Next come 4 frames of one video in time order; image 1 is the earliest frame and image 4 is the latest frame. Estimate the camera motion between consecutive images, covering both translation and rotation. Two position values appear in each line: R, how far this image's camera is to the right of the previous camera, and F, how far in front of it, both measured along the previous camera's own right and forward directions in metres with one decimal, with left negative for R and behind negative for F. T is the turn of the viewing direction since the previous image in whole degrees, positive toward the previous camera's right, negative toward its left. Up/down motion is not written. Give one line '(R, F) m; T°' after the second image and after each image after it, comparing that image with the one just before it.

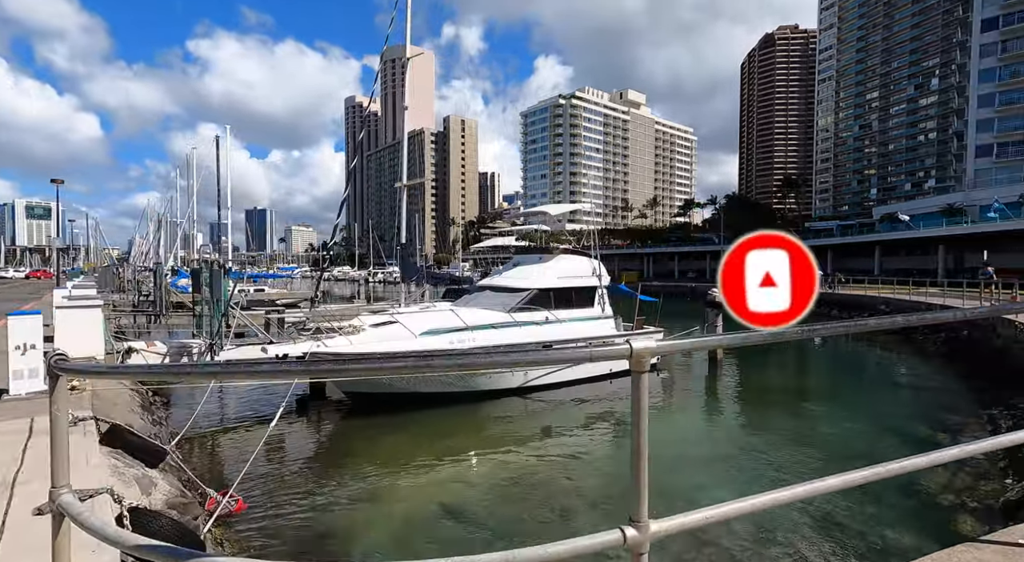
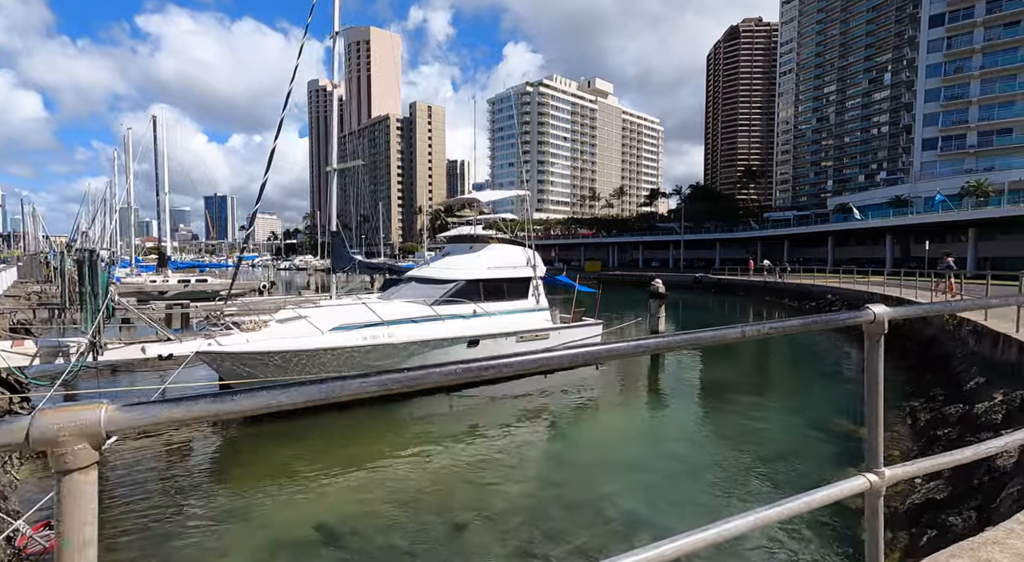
(+1.0, +0.7) m; +3°
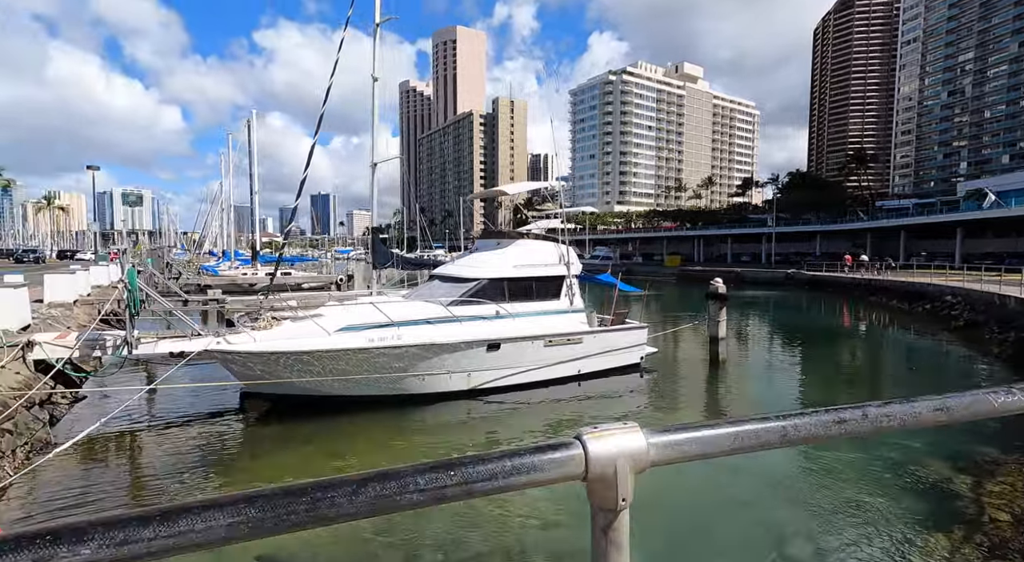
(+1.1, +1.2) m; -8°
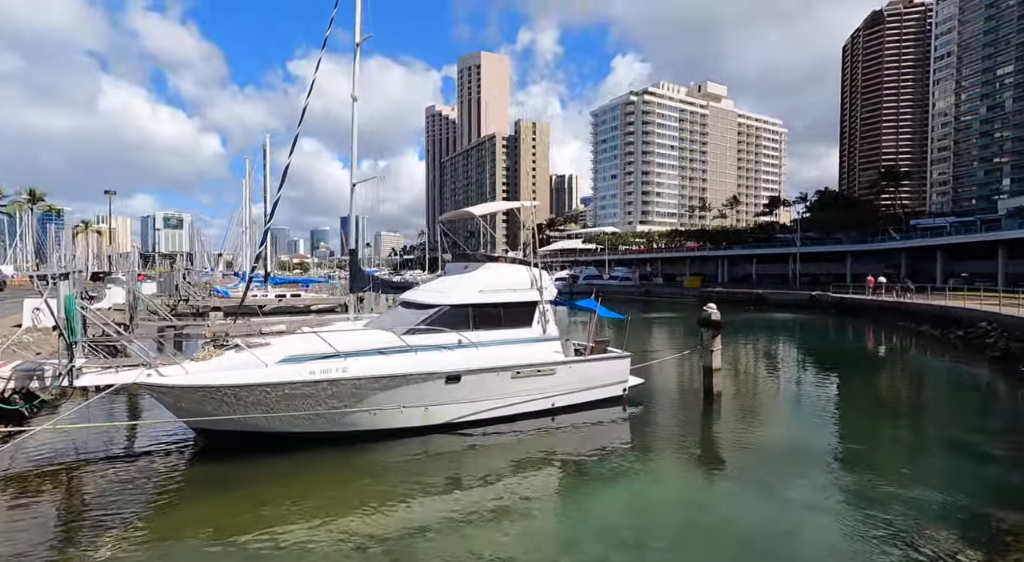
(+1.2, +0.9) m; -2°
